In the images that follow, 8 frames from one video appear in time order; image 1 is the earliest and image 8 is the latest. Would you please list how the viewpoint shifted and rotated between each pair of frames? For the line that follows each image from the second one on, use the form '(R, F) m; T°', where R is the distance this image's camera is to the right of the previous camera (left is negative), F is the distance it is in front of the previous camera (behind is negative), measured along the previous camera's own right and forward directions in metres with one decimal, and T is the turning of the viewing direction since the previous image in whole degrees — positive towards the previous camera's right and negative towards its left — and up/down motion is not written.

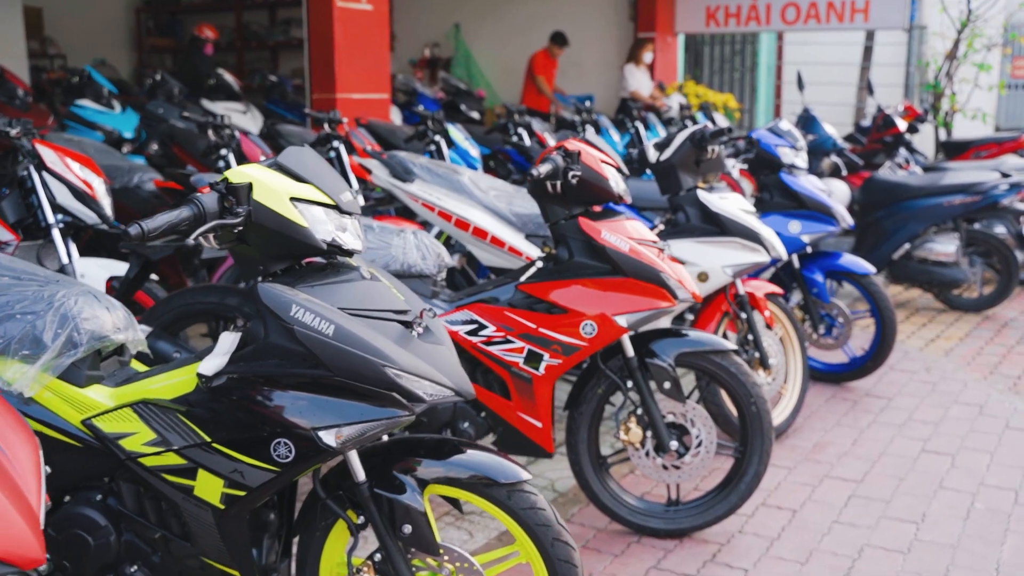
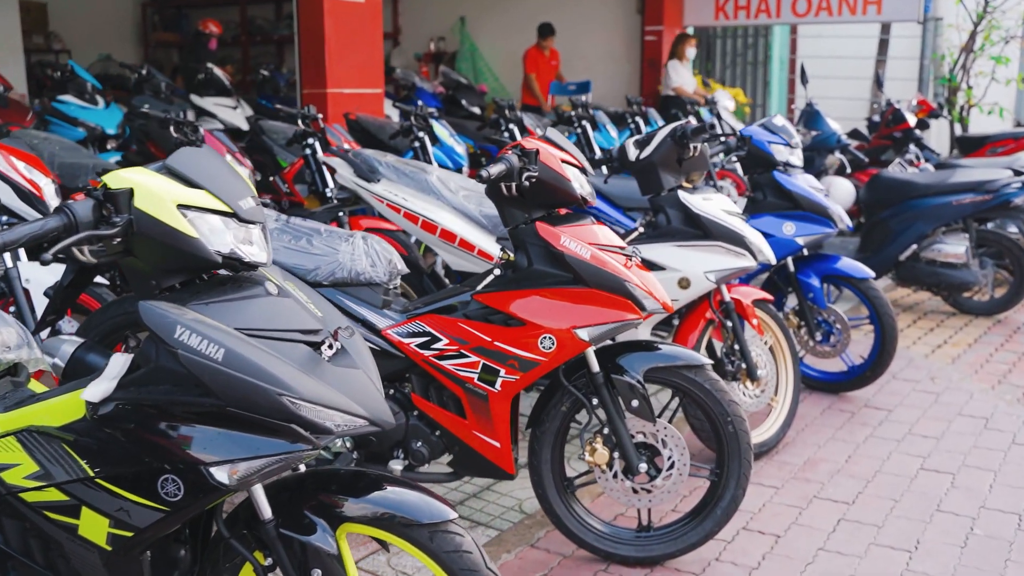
(+0.2, +0.3) m; -1°
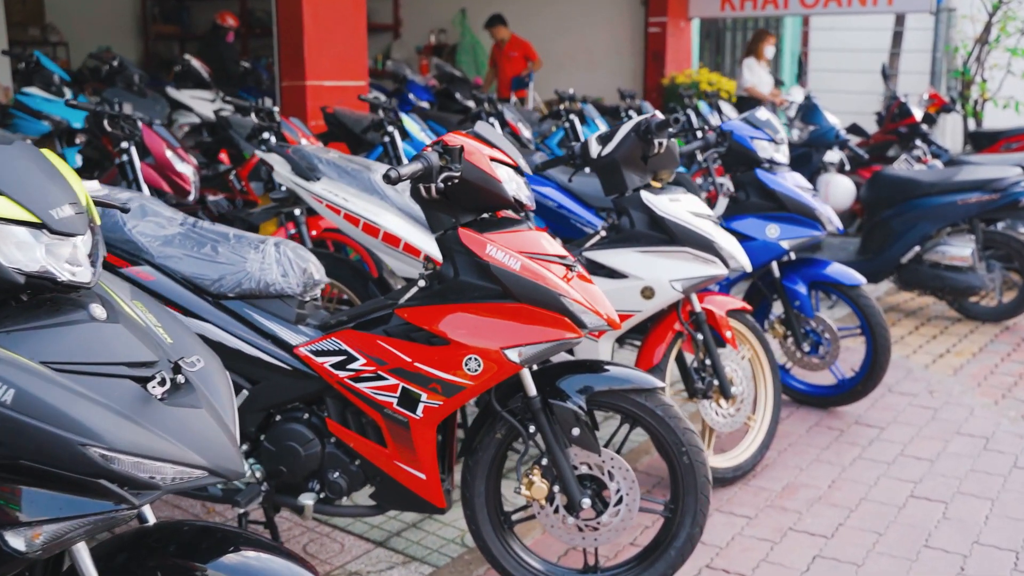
(+0.3, +0.4) m; -1°
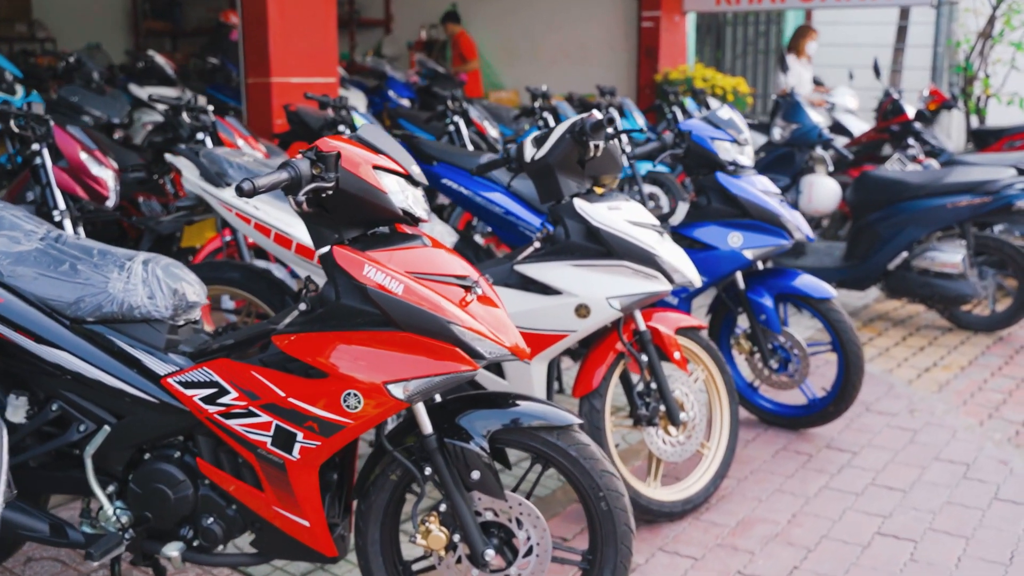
(+0.3, +0.4) m; -1°
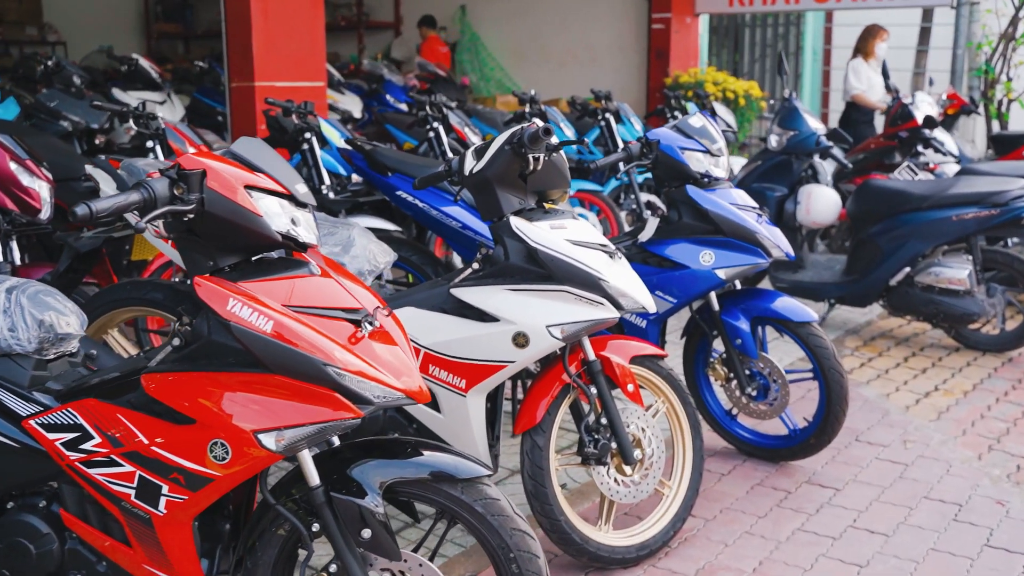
(+0.3, +0.3) m; -2°
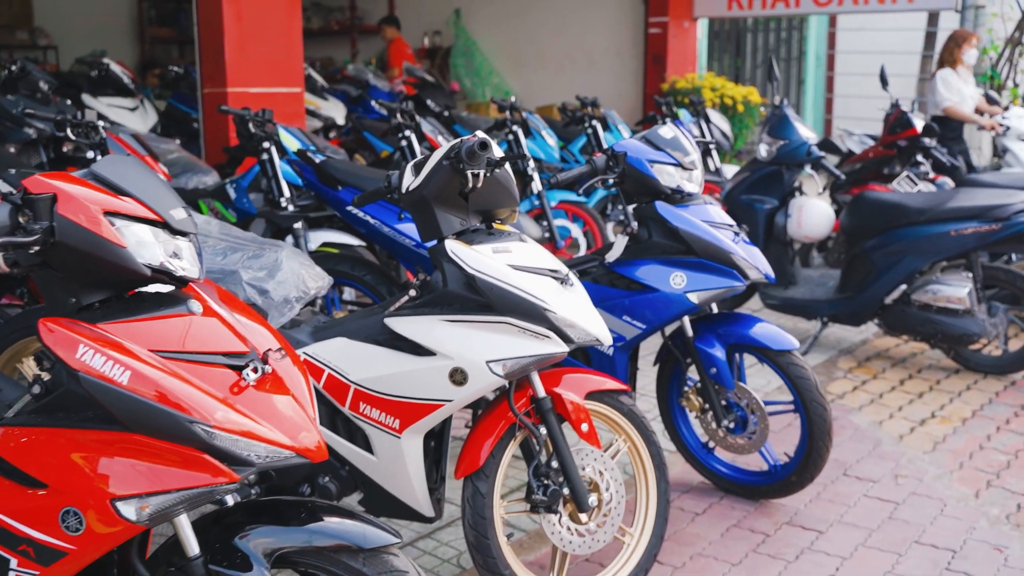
(+0.2, +0.3) m; 0°
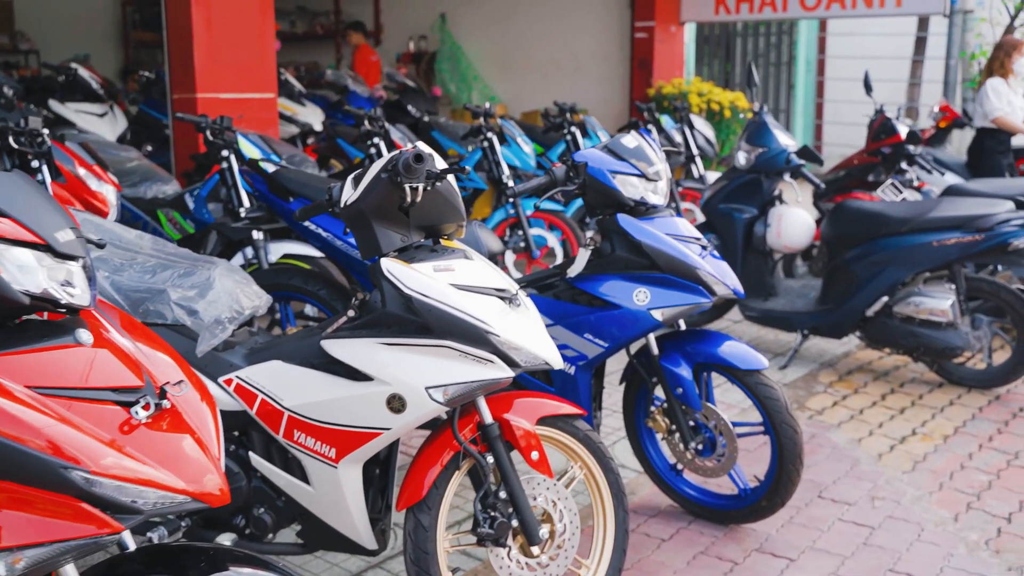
(+0.1, +0.2) m; 0°
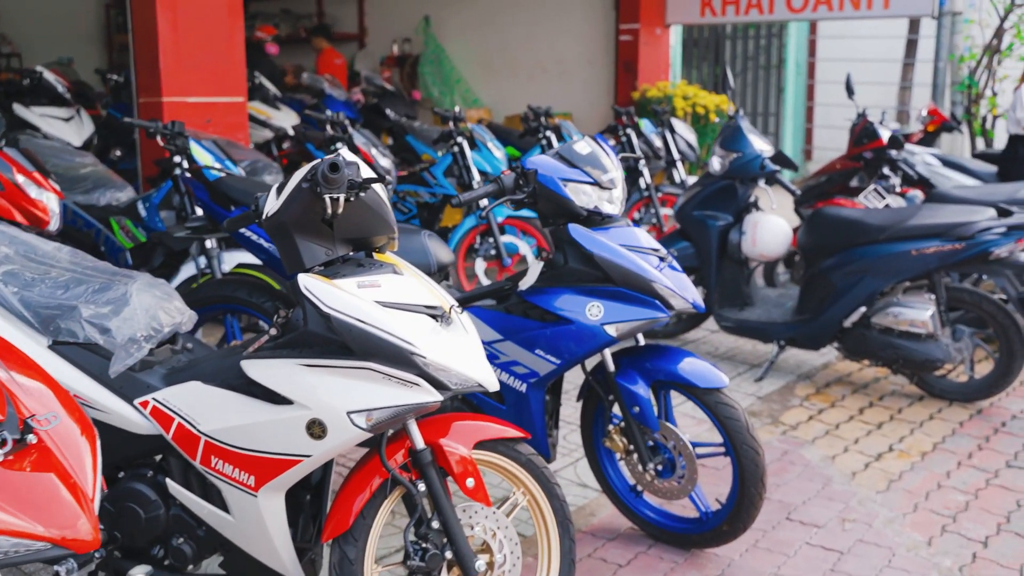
(+0.2, +0.2) m; 0°
